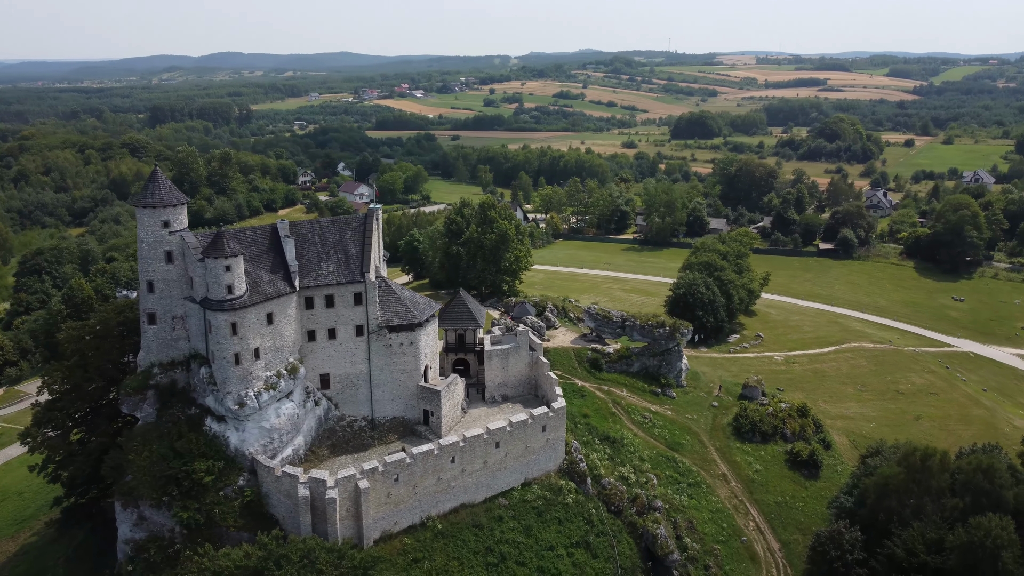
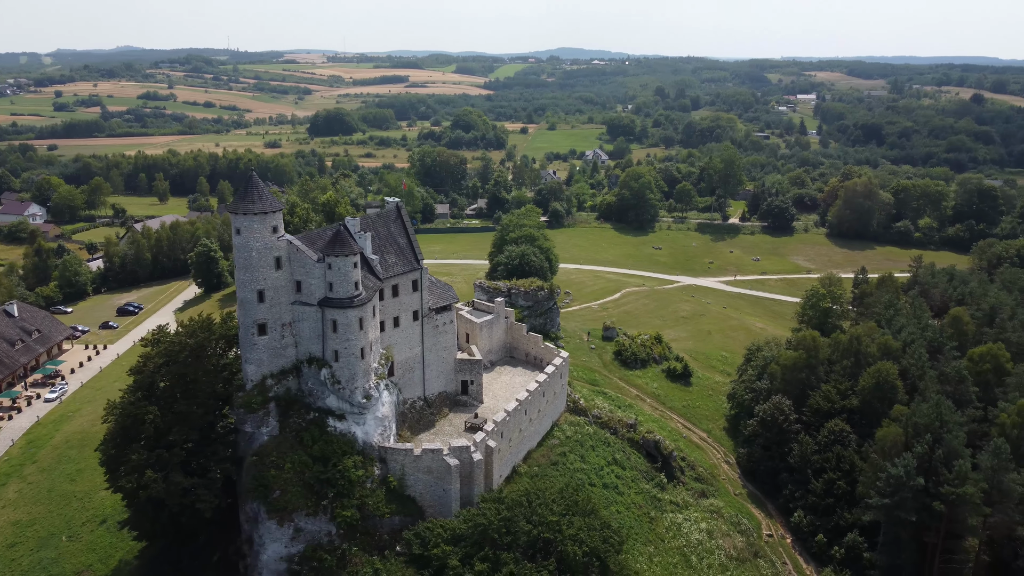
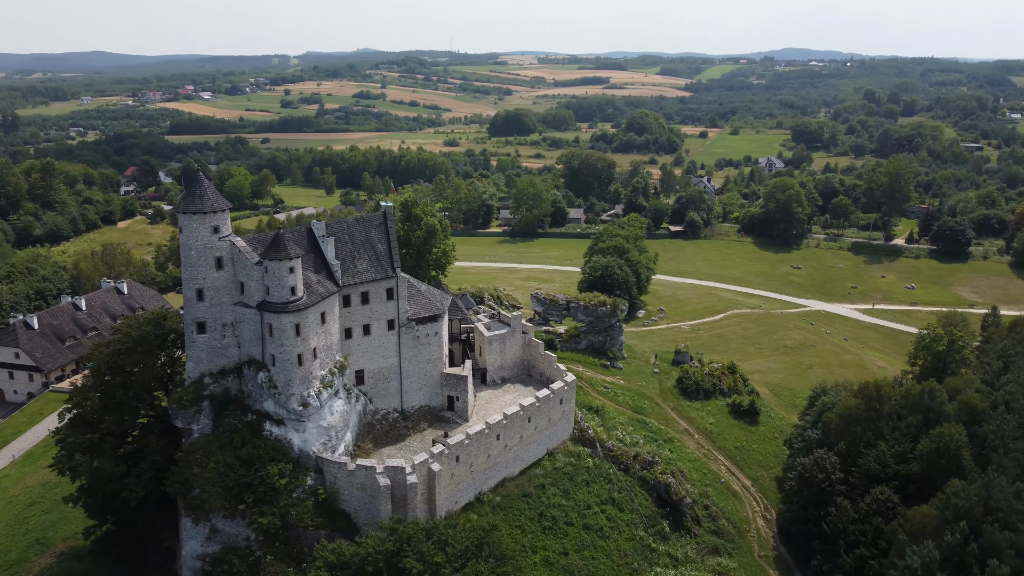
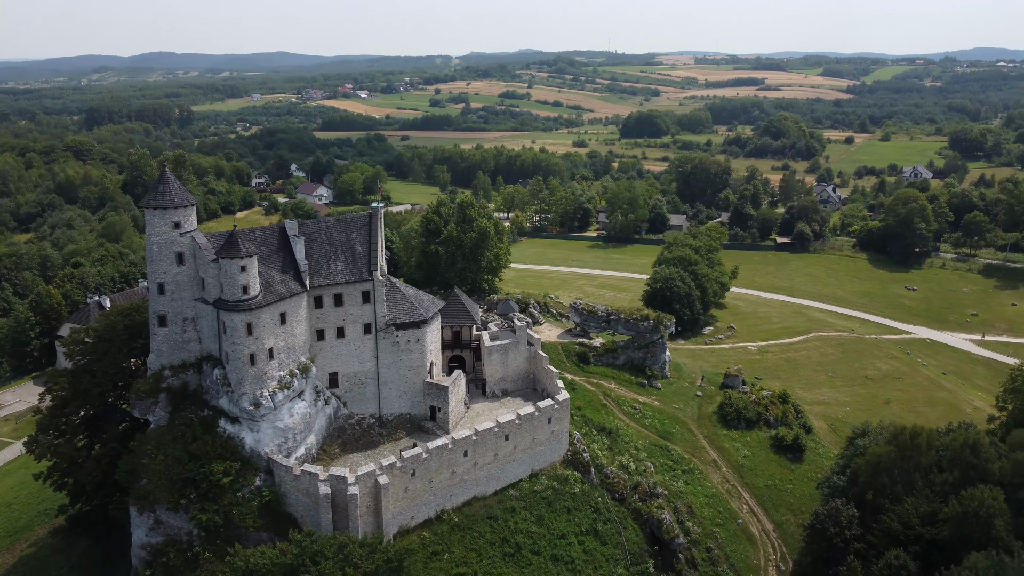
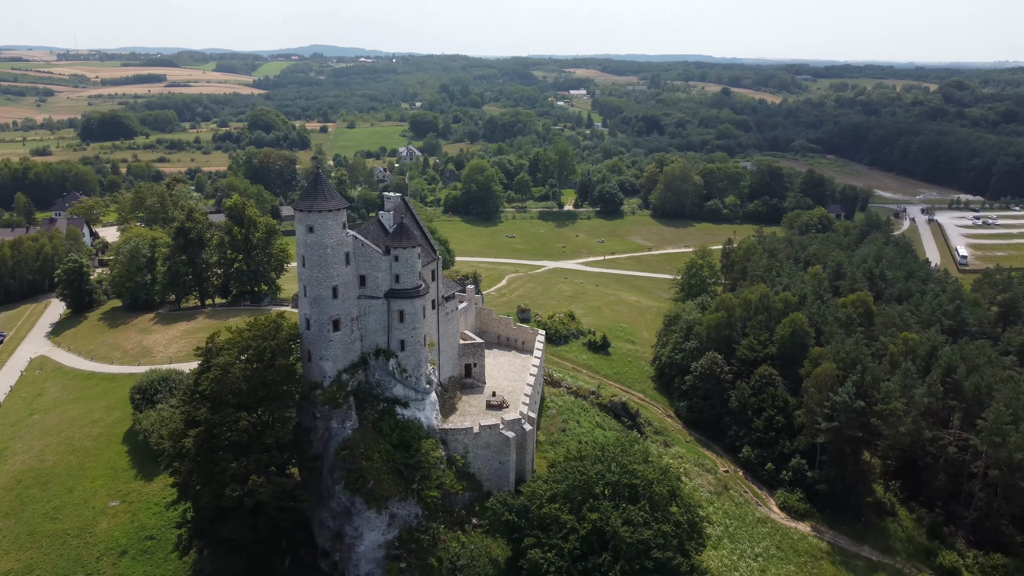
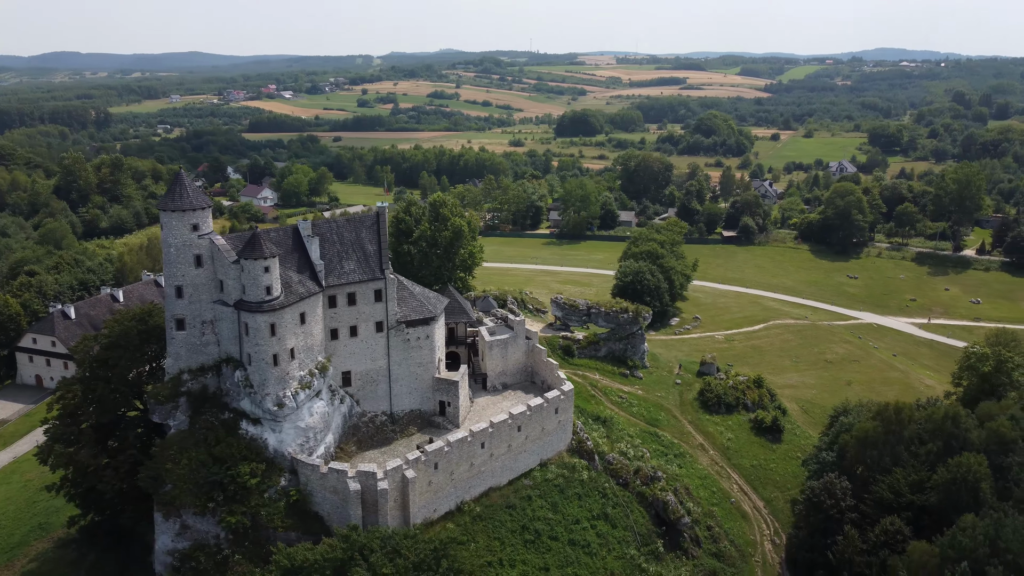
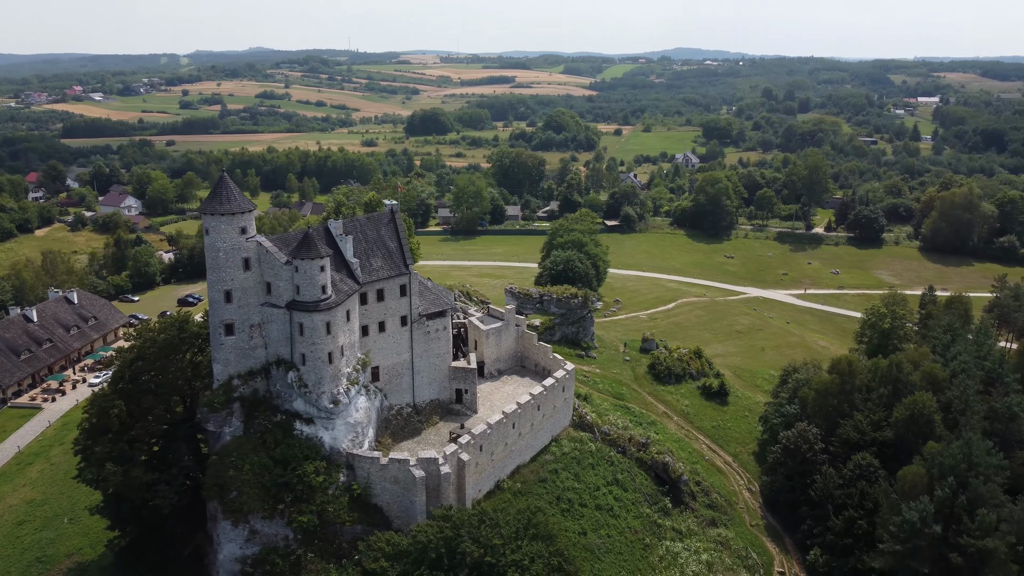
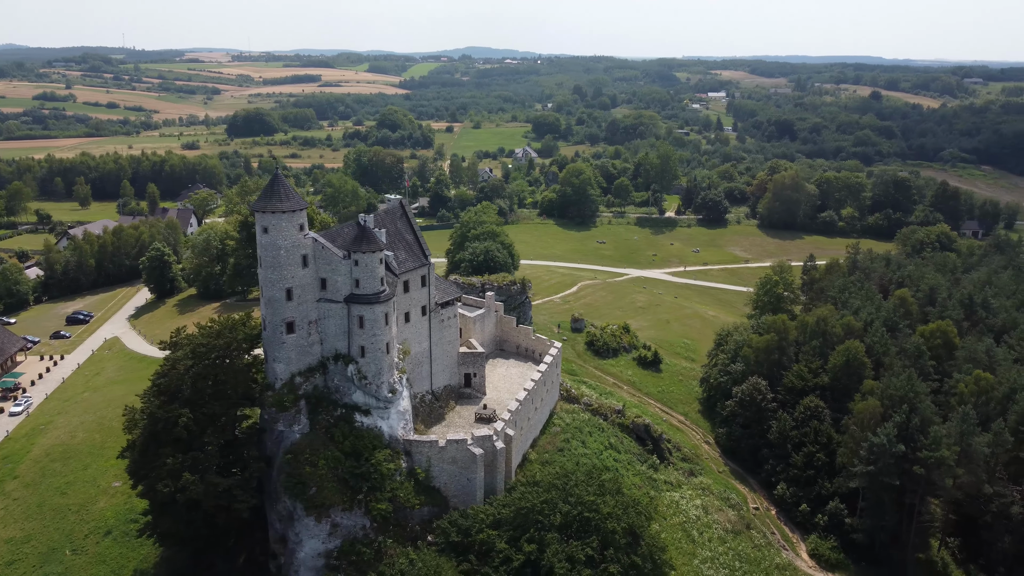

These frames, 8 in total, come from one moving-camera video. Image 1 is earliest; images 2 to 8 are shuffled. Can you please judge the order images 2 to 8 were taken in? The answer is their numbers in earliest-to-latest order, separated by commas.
4, 6, 3, 7, 2, 8, 5
